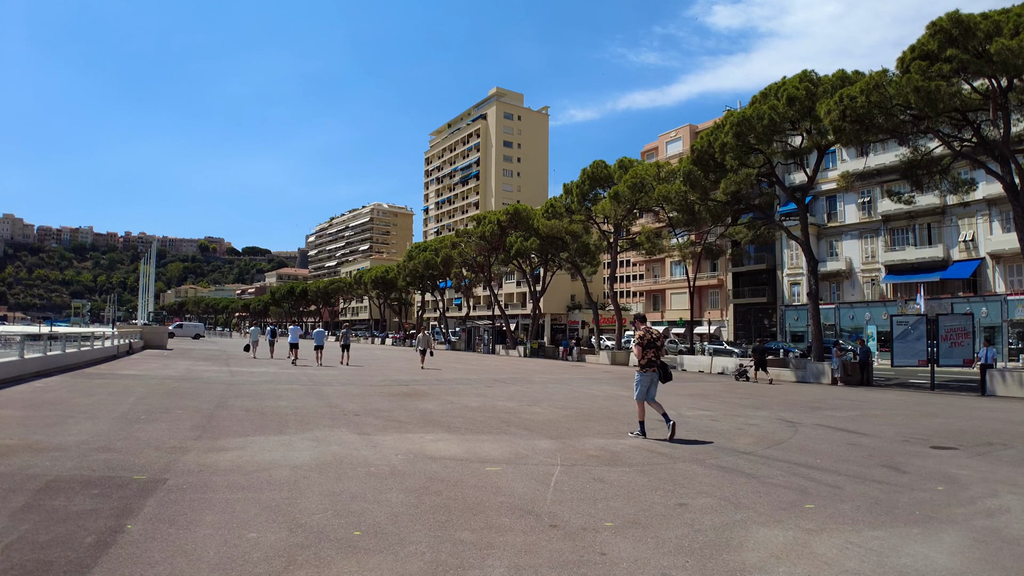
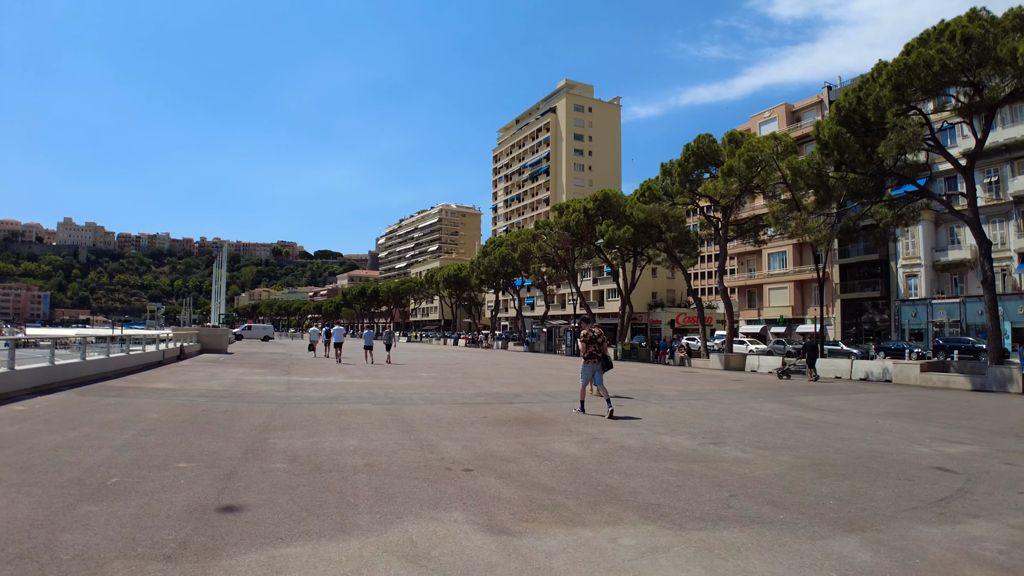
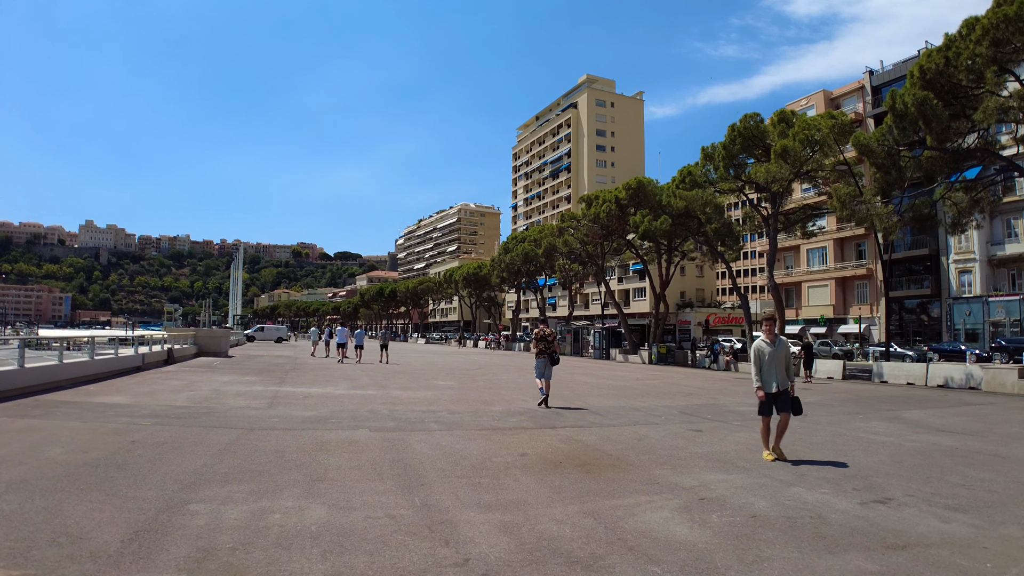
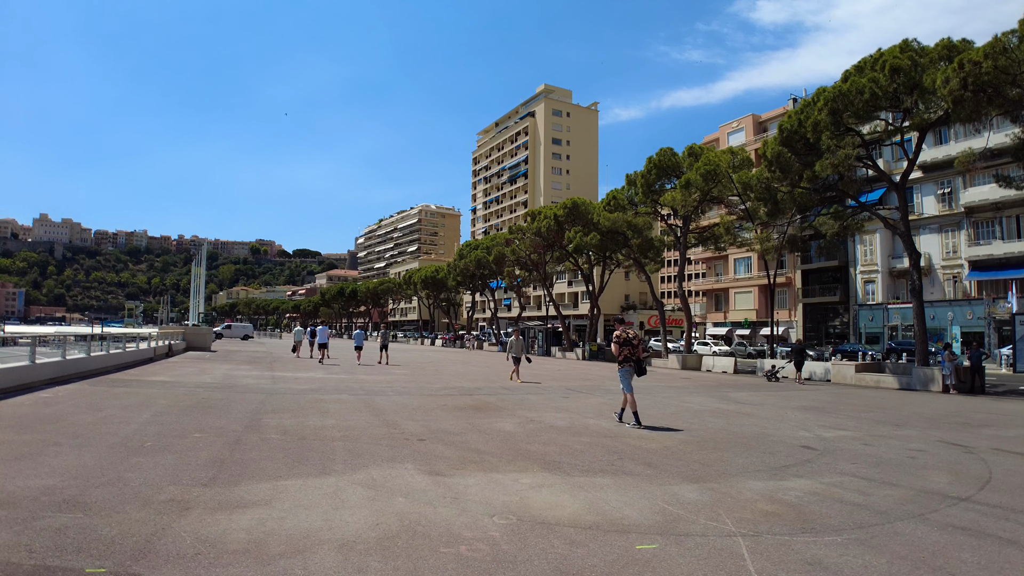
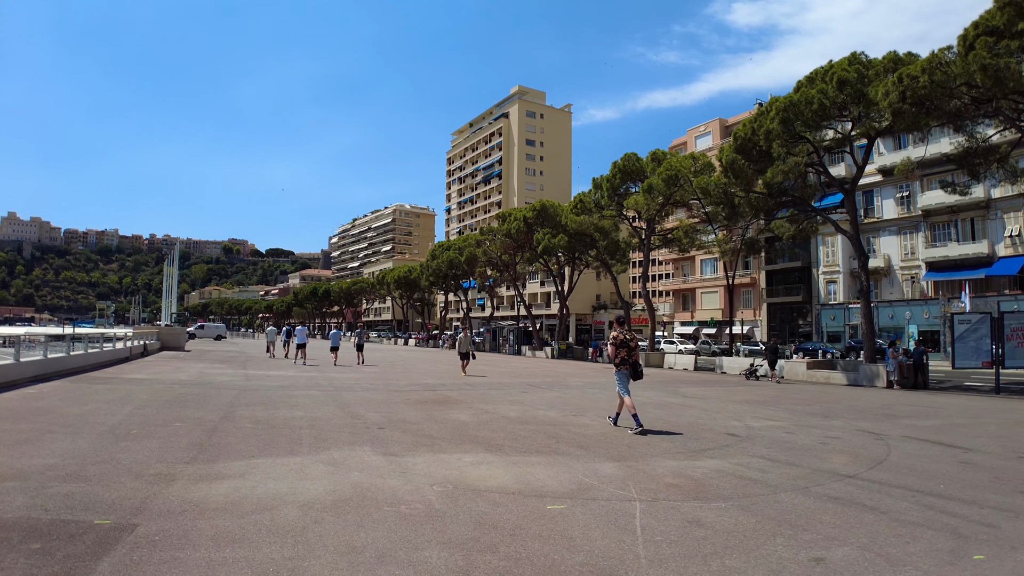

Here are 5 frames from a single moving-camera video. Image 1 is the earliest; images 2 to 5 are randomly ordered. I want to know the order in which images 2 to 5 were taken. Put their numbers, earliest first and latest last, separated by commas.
5, 4, 2, 3
